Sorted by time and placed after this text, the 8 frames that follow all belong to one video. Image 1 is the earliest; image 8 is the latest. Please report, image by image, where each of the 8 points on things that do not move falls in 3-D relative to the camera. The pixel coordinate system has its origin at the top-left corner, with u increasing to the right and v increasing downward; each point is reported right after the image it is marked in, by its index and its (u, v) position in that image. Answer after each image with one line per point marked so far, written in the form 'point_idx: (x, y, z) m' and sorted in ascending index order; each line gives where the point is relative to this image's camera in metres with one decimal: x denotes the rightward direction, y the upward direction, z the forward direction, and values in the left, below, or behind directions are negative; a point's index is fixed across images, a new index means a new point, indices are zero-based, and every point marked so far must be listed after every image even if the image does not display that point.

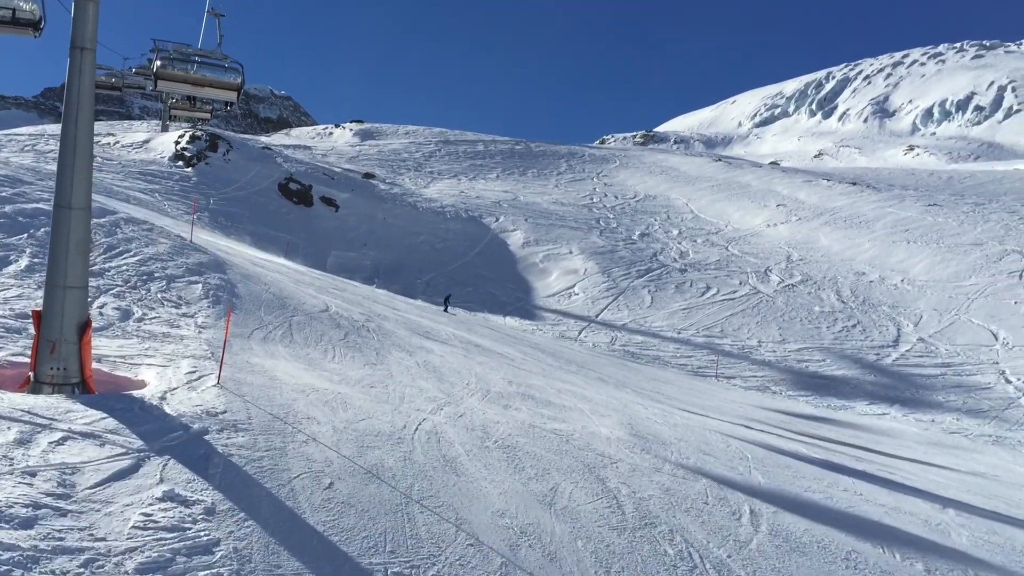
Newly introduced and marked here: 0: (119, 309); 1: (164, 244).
0: (-4.6, -0.3, +11.0) m
1: (-5.3, +0.7, +14.6) m
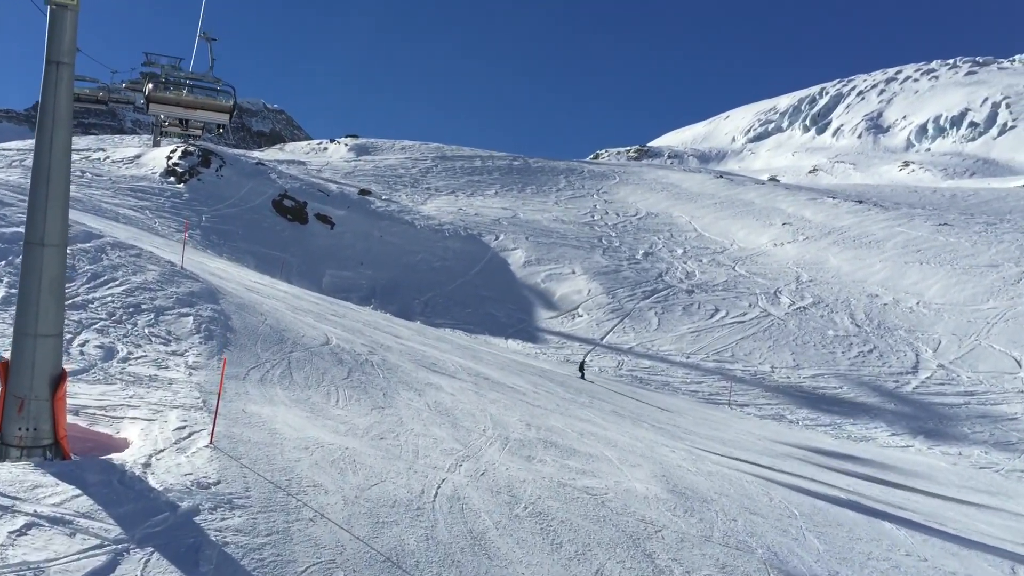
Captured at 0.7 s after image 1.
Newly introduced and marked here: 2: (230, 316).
0: (-4.3, -0.6, +10.1) m
1: (-5.1, +0.2, +13.6) m
2: (-3.7, -0.4, +12.3) m
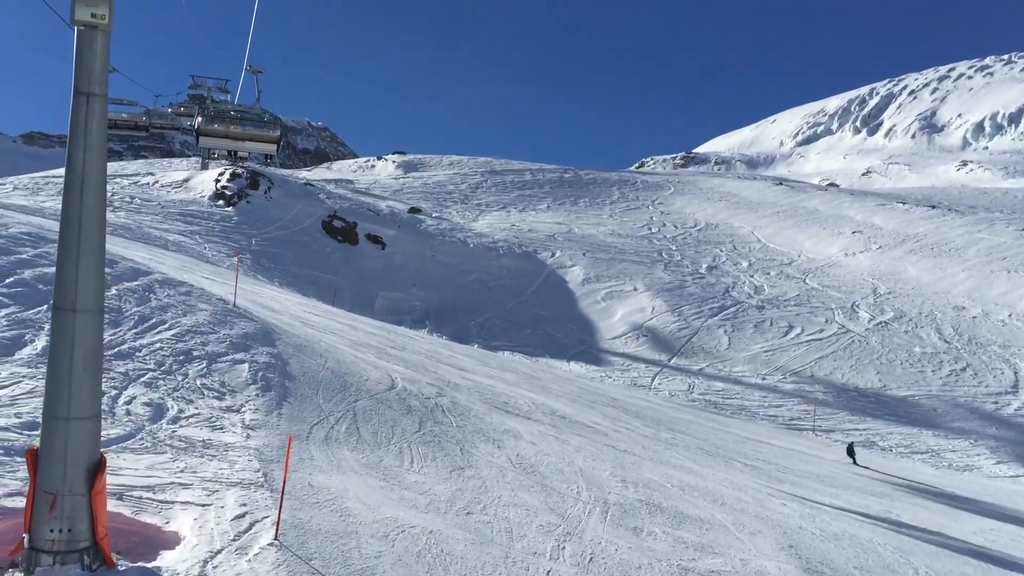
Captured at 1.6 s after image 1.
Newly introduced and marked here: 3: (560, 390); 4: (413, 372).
0: (-3.5, -1.1, +9.1) m
1: (-4.1, -0.3, +12.7) m
2: (-2.7, -0.9, +11.3) m
3: (+1.0, -2.0, +18.9) m
4: (-1.4, -1.2, +13.9) m
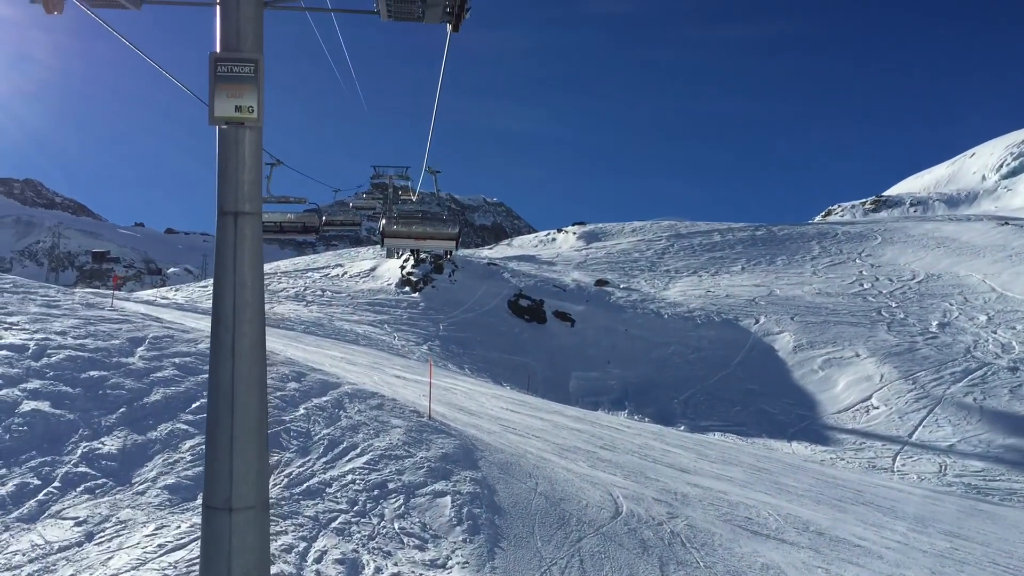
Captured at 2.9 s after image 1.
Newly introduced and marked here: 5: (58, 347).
0: (-1.4, -2.2, +7.6) m
1: (-1.3, -1.7, +11.3) m
2: (-0.2, -2.0, +9.7) m
3: (+4.9, -3.4, +16.3) m
4: (+1.5, -2.5, +11.9) m
5: (-6.3, -0.8, +13.3) m
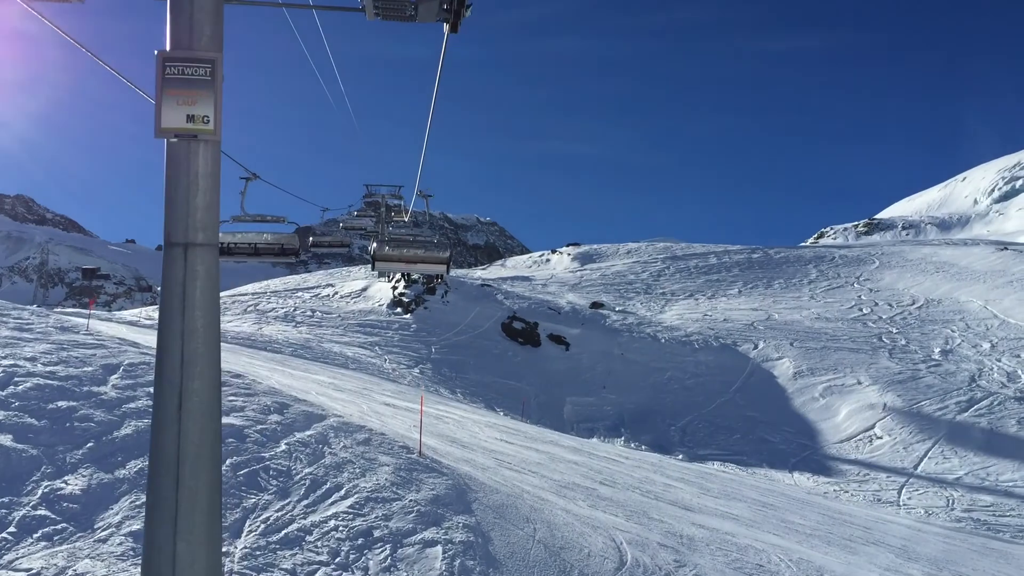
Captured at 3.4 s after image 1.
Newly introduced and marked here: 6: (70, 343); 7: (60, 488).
0: (-1.4, -2.4, +6.8) m
1: (-1.4, -2.0, +10.5) m
2: (-0.2, -2.3, +8.9) m
3: (+4.8, -3.8, +15.6) m
4: (+1.5, -2.8, +11.2) m
5: (-6.4, -1.1, +12.5) m
6: (-6.9, -0.9, +14.8) m
7: (-4.5, -2.0, +9.4) m
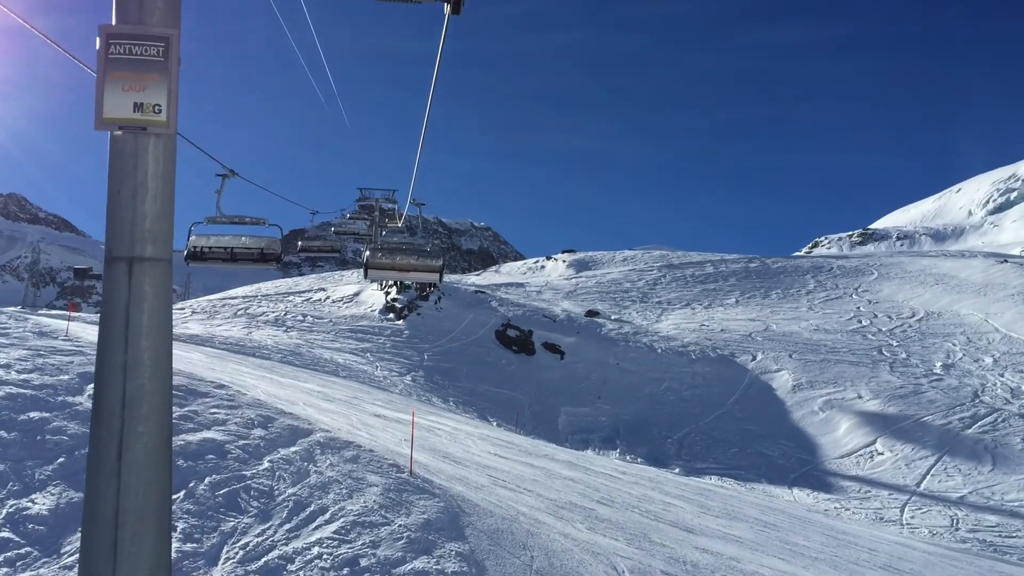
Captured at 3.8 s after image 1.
0: (-1.4, -2.5, +6.3) m
1: (-1.4, -2.1, +10.0) m
2: (-0.2, -2.4, +8.3) m
3: (+4.7, -4.0, +15.0) m
4: (+1.4, -2.9, +10.6) m
5: (-6.4, -1.2, +11.9) m
6: (-7.0, -0.9, +14.2) m
7: (-4.5, -2.0, +8.8) m
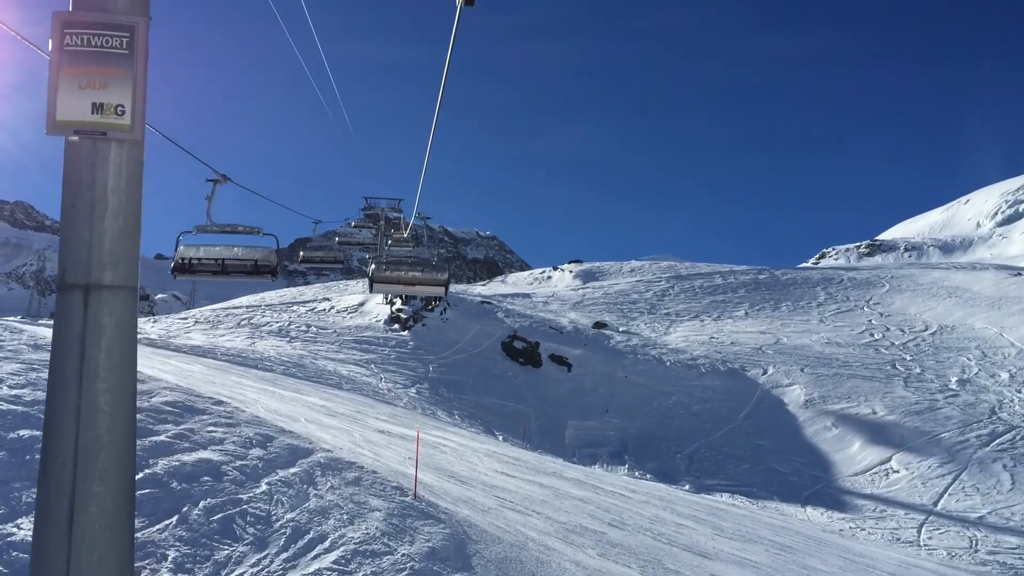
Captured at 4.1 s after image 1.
0: (-1.3, -2.6, +5.8) m
1: (-1.3, -2.2, +9.5) m
2: (-0.2, -2.6, +7.9) m
3: (+4.8, -4.3, +14.5) m
4: (+1.5, -3.1, +10.1) m
5: (-6.3, -1.3, +11.5) m
6: (-6.8, -1.1, +13.8) m
7: (-4.4, -2.2, +8.4) m
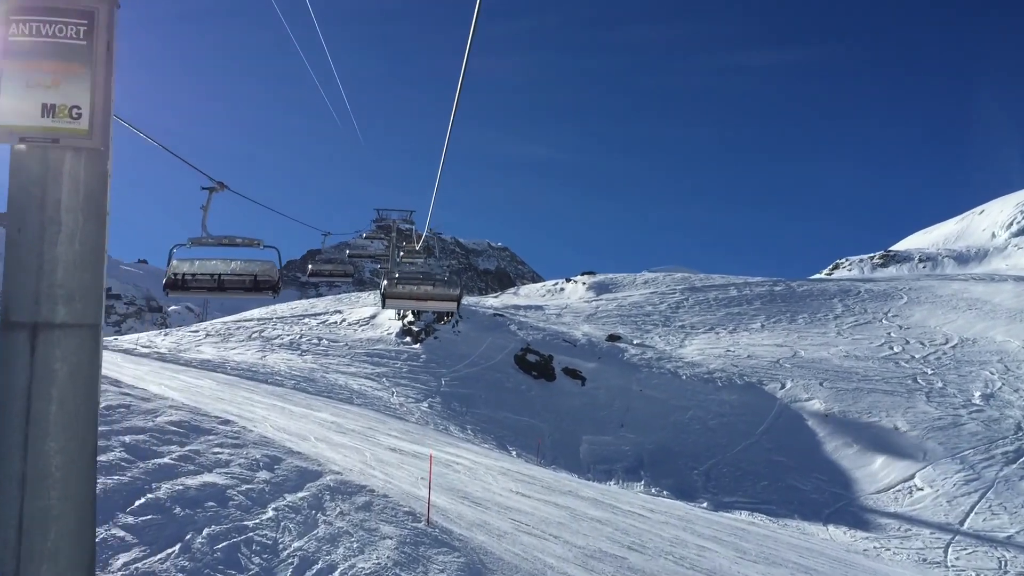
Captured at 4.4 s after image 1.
0: (-1.2, -2.8, +5.4) m
1: (-1.2, -2.4, +9.1) m
2: (0.0, -2.7, +7.4) m
3: (+5.0, -4.5, +14.0) m
4: (+1.7, -3.3, +9.7) m
5: (-6.1, -1.5, +11.1) m
6: (-6.6, -1.3, +13.5) m
7: (-4.3, -2.3, +8.0) m
